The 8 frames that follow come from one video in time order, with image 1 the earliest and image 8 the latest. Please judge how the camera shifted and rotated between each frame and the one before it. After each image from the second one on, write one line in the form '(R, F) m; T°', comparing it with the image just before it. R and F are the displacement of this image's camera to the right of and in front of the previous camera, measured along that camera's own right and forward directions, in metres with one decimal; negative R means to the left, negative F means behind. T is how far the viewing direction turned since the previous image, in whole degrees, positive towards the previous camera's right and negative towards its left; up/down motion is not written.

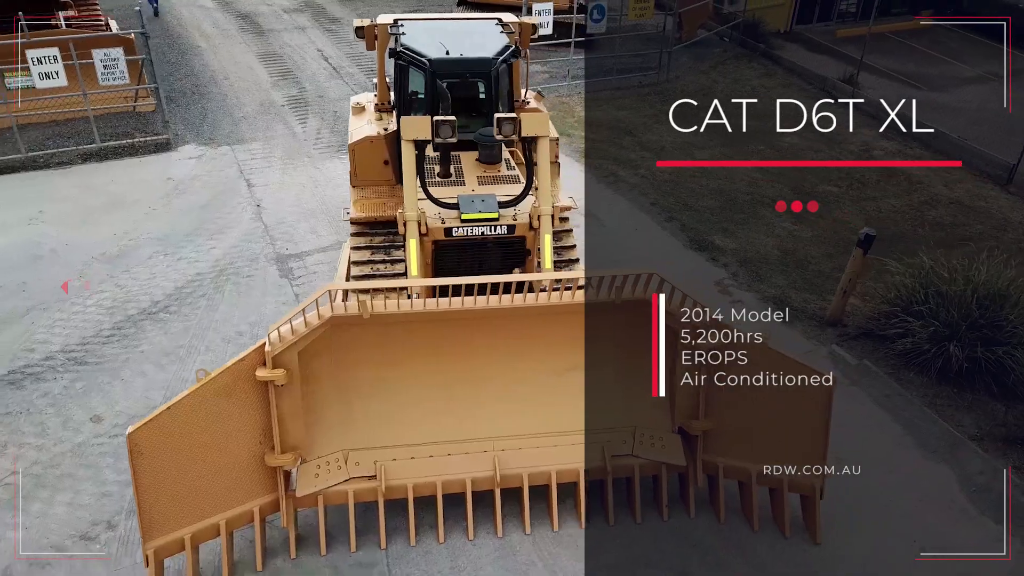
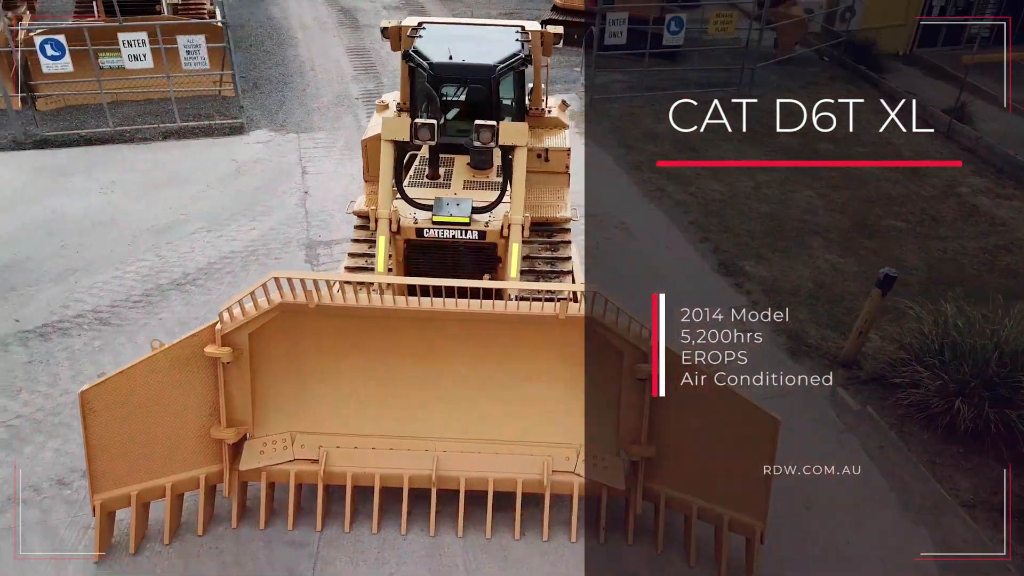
(+1.0, 0.0) m; -8°
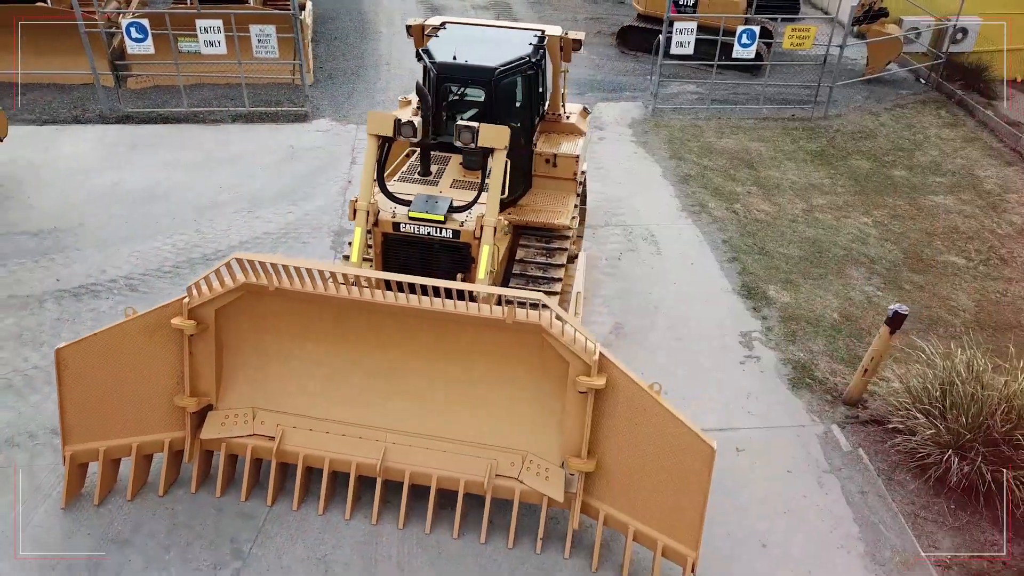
(+0.9, 0.0) m; -8°
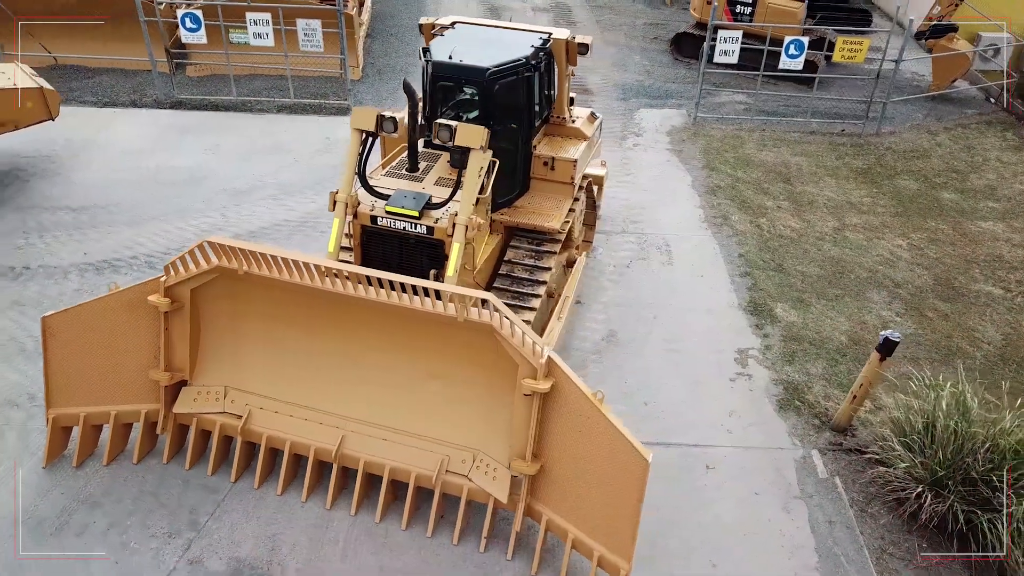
(+0.7, 0.0) m; -6°
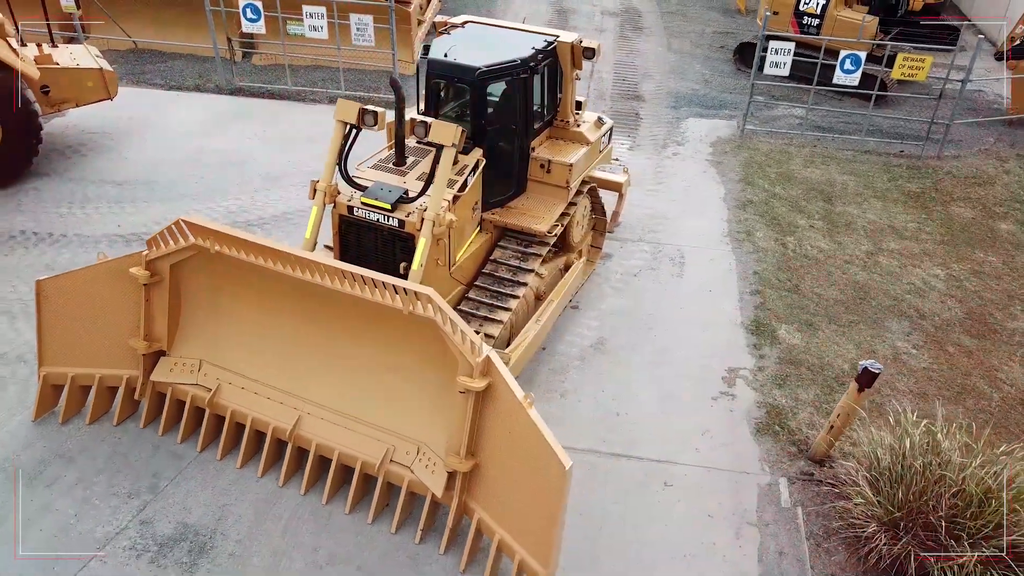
(+0.8, 0.0) m; -6°
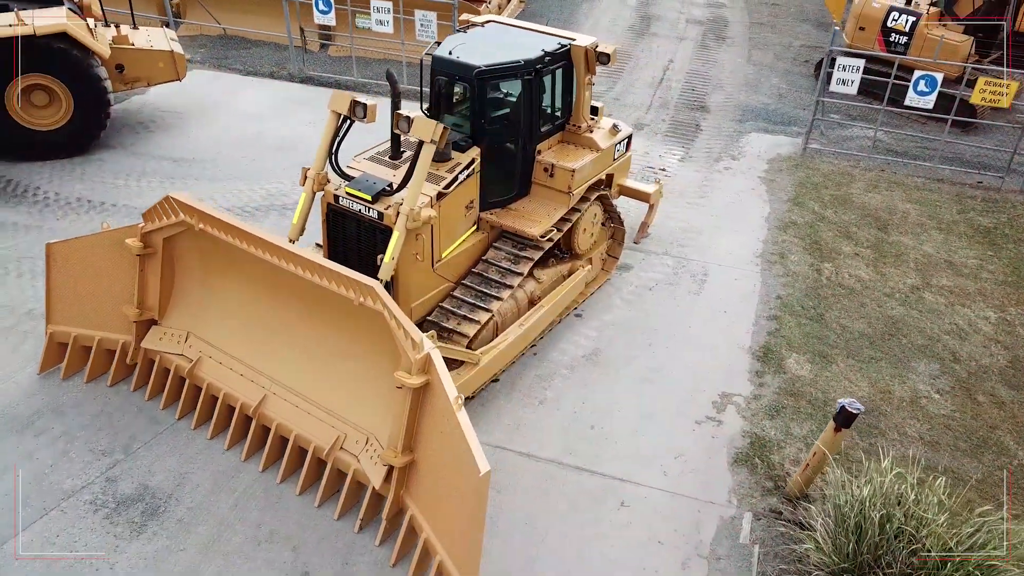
(+0.9, +0.1) m; -7°
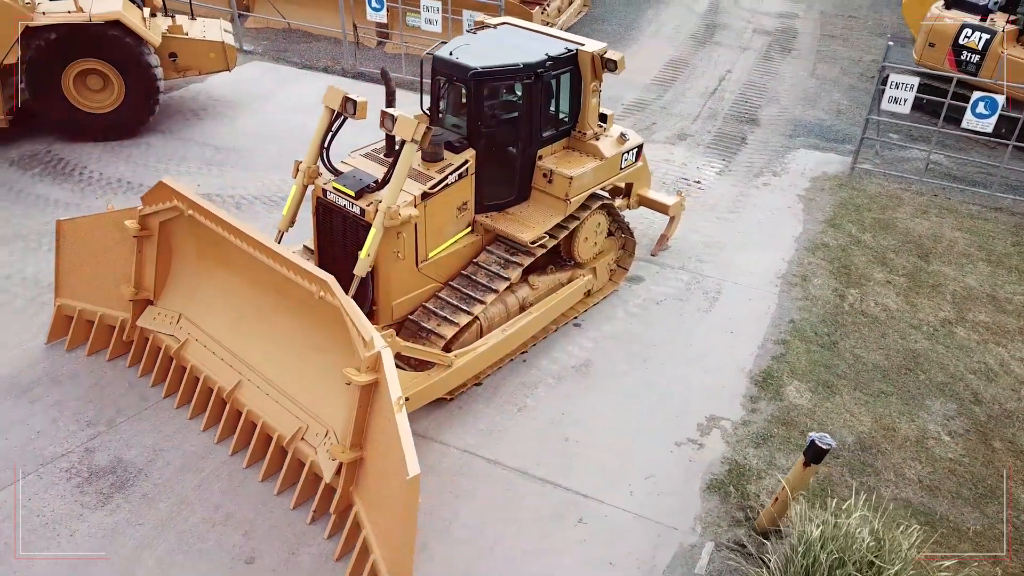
(+0.7, +0.1) m; -6°
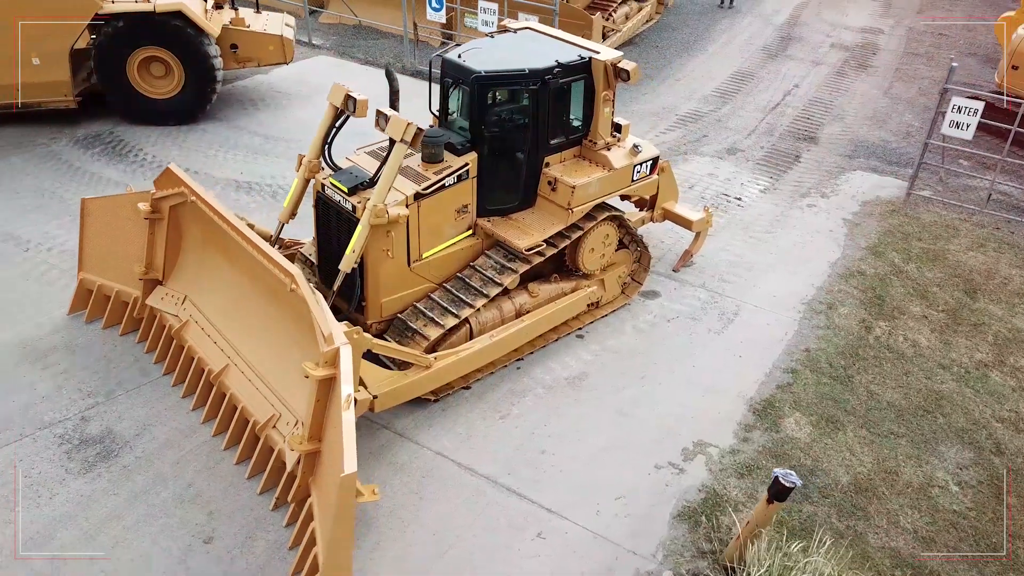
(+0.7, +0.1) m; -6°
